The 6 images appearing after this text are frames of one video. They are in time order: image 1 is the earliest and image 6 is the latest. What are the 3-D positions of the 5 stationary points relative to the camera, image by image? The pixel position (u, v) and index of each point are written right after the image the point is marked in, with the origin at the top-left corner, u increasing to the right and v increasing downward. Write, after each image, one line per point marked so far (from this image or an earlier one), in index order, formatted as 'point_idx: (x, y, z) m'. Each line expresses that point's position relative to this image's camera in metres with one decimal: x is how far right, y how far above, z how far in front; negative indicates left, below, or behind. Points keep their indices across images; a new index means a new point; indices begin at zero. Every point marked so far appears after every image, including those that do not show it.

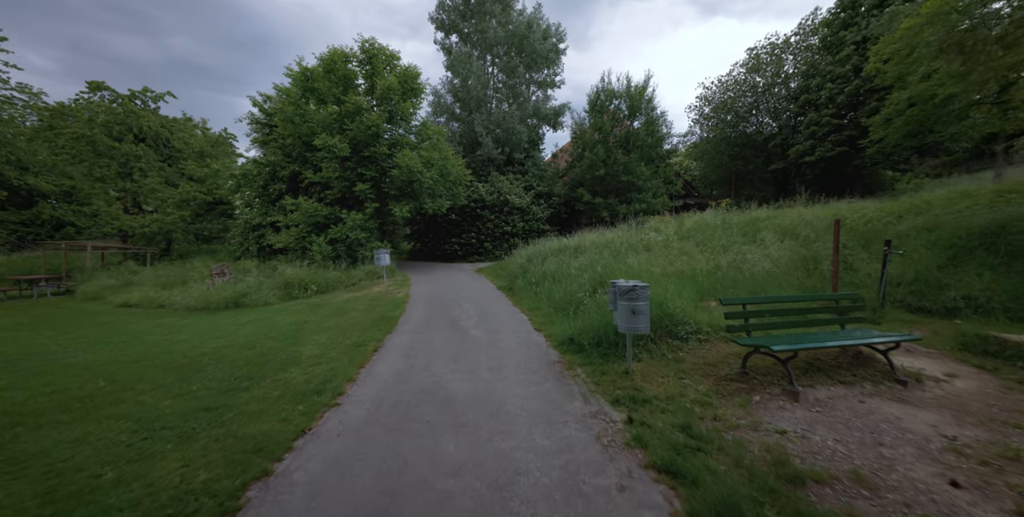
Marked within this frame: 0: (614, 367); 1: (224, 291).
0: (+1.4, -1.5, +5.3) m
1: (-9.6, -1.0, +13.1) m
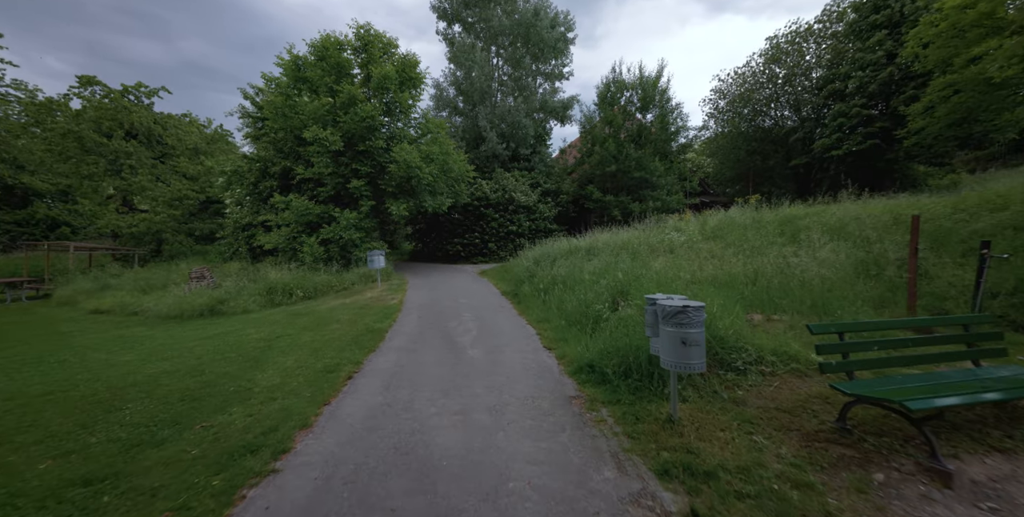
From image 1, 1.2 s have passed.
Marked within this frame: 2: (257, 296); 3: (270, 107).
0: (+1.4, -1.5, +4.0) m
1: (-9.5, -1.1, +11.9) m
2: (-7.7, -1.2, +11.9) m
3: (-10.8, +6.8, +17.3) m
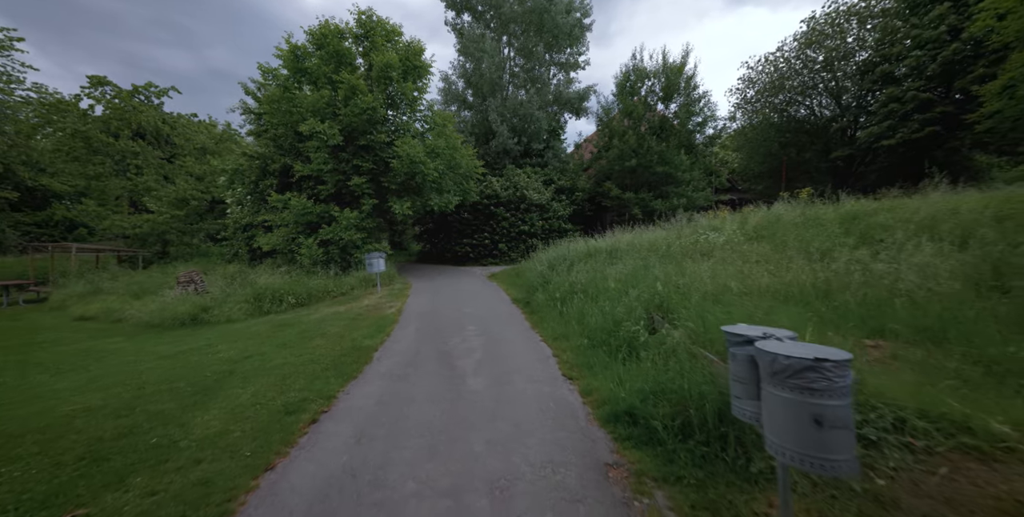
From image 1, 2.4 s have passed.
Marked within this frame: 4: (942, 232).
0: (+1.5, -1.6, +2.6) m
1: (-9.1, -1.2, +10.9) m
2: (-7.4, -1.3, +10.8) m
3: (-10.3, +6.7, +16.3) m
4: (+7.1, +0.4, +6.5) m
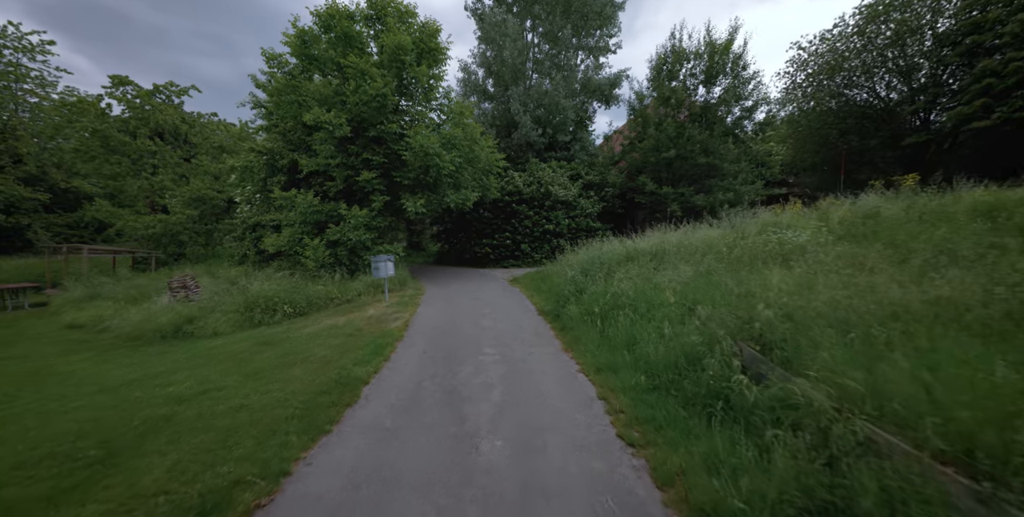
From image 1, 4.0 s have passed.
0: (+1.7, -1.7, +0.8) m
1: (-8.5, -1.3, +9.7) m
2: (-6.7, -1.3, +9.5) m
3: (-9.3, +6.6, +15.1) m
4: (+7.5, +0.3, +4.4) m
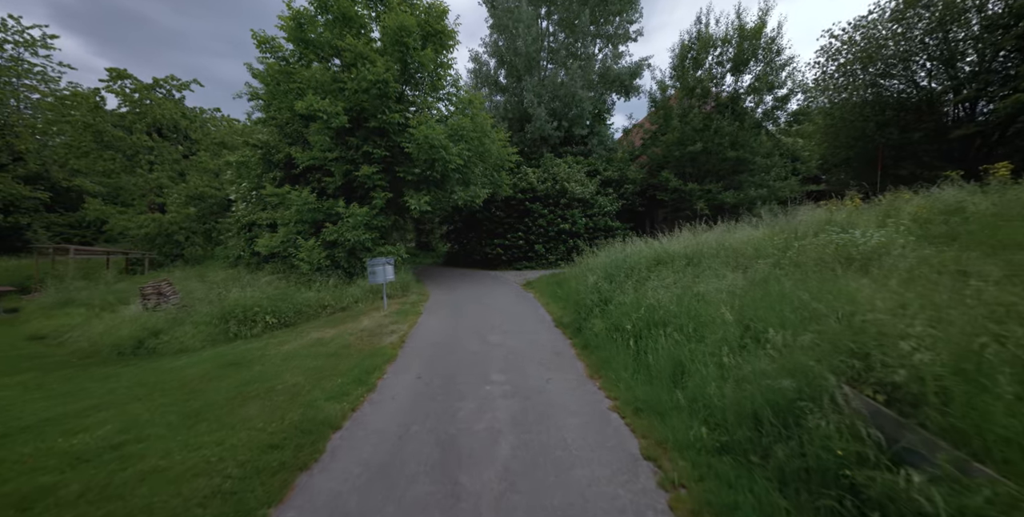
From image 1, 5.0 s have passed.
0: (+1.7, -1.8, -0.5) m
1: (-8.2, -1.4, +8.6) m
2: (-6.5, -1.4, +8.4) m
3: (-8.9, +6.5, +14.1) m
4: (+7.6, +0.2, +2.9) m
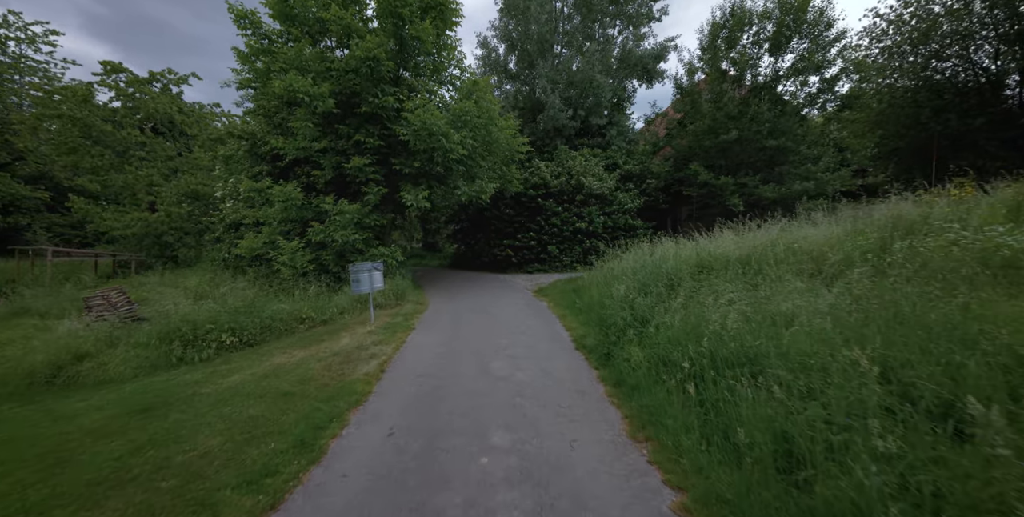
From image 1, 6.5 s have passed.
0: (+1.6, -1.9, -2.3) m
1: (-8.0, -1.5, +7.1) m
2: (-6.3, -1.5, +6.8) m
3: (-8.5, +6.4, +12.6) m
4: (+7.6, +0.1, +0.9) m
